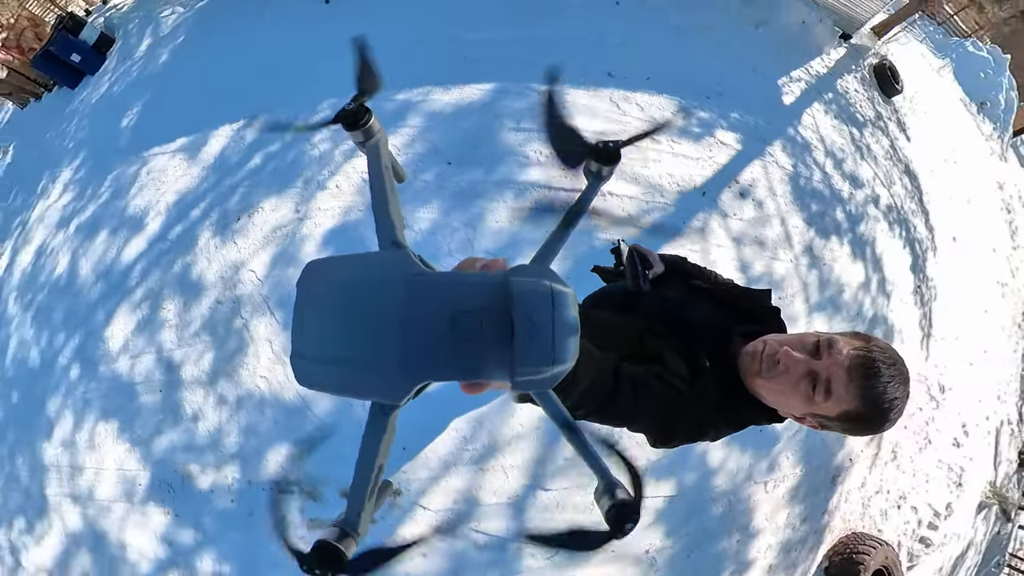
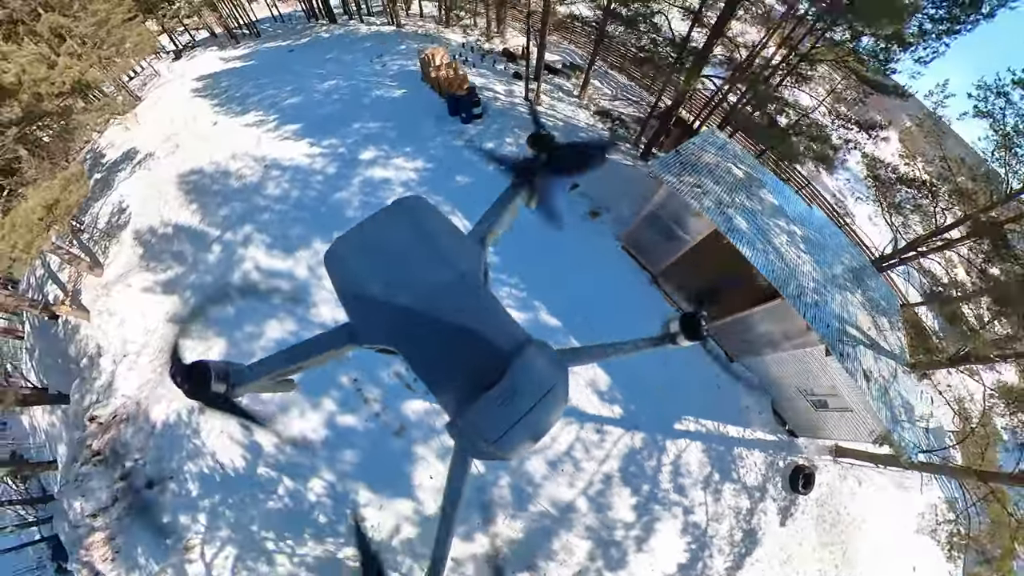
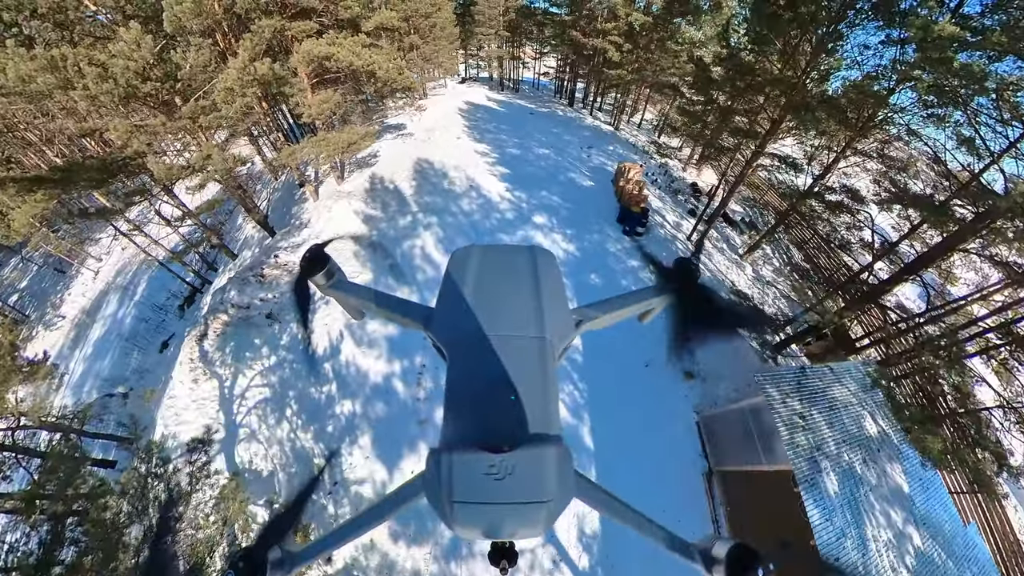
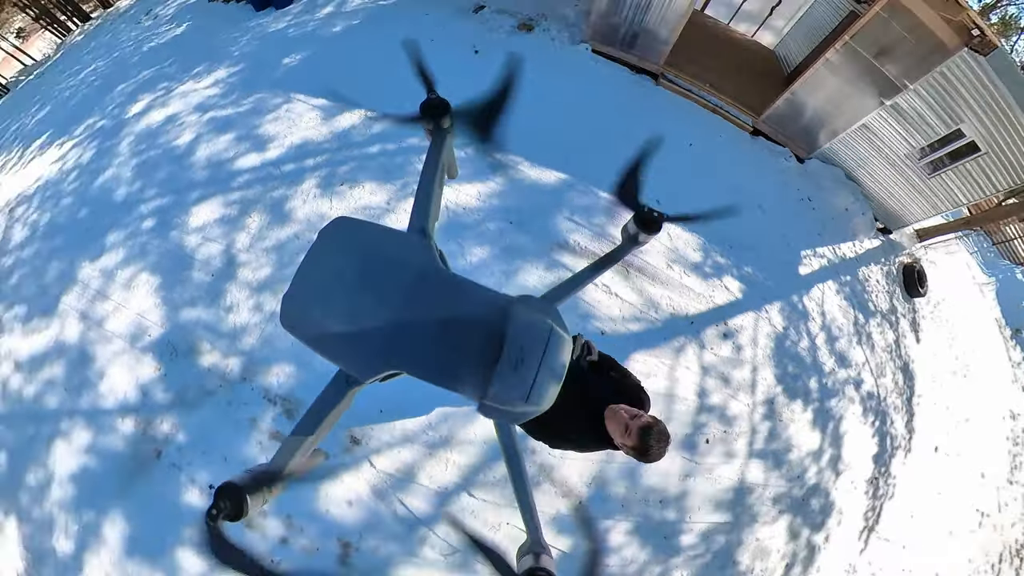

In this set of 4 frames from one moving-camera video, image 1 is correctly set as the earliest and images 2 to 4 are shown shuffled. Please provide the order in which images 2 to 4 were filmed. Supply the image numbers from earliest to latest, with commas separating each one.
4, 2, 3
